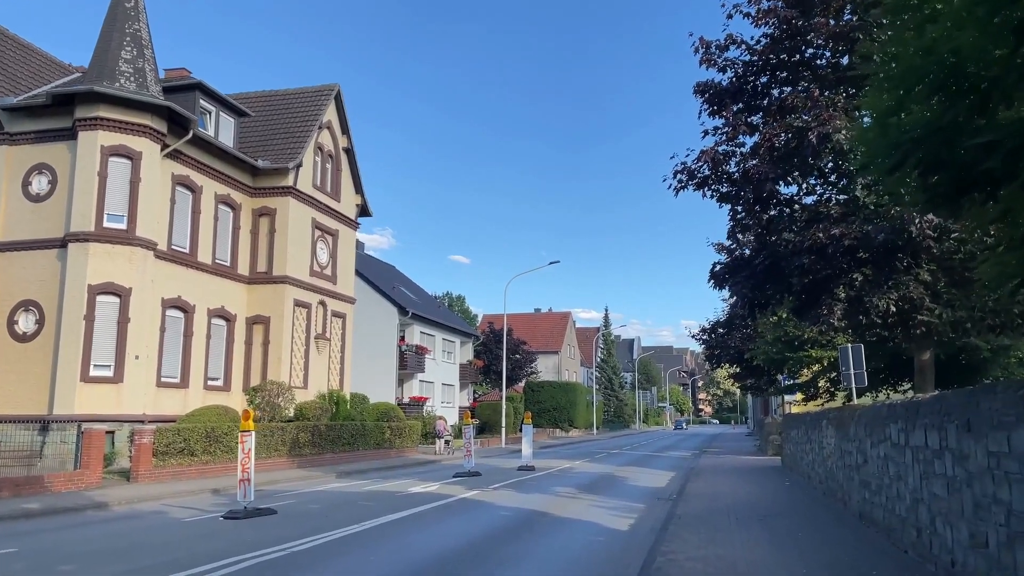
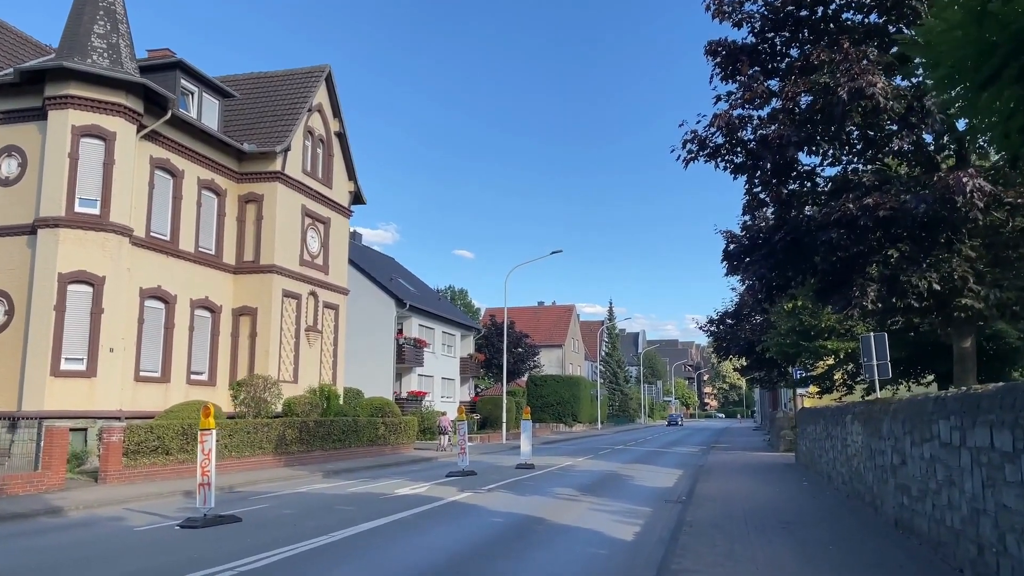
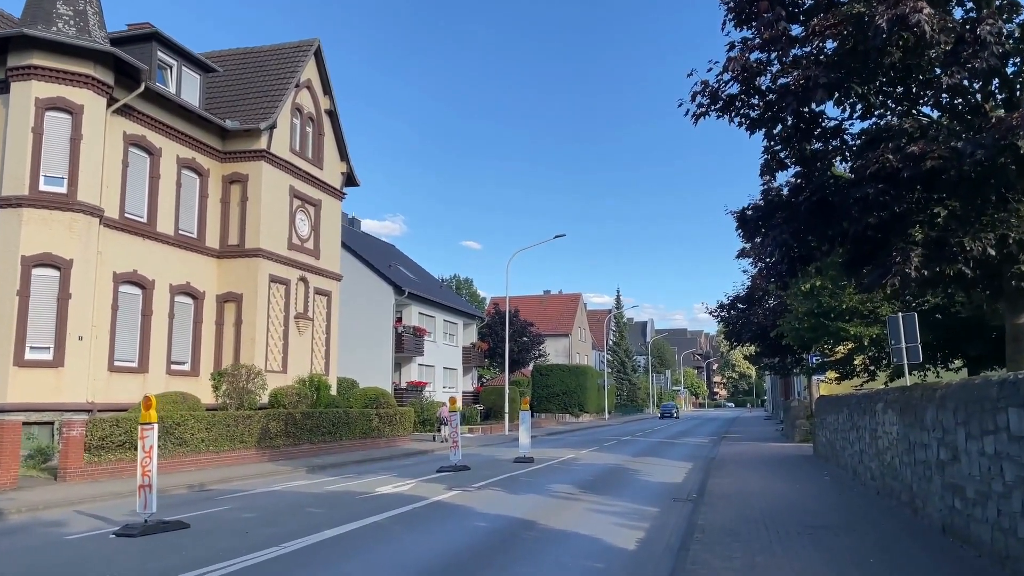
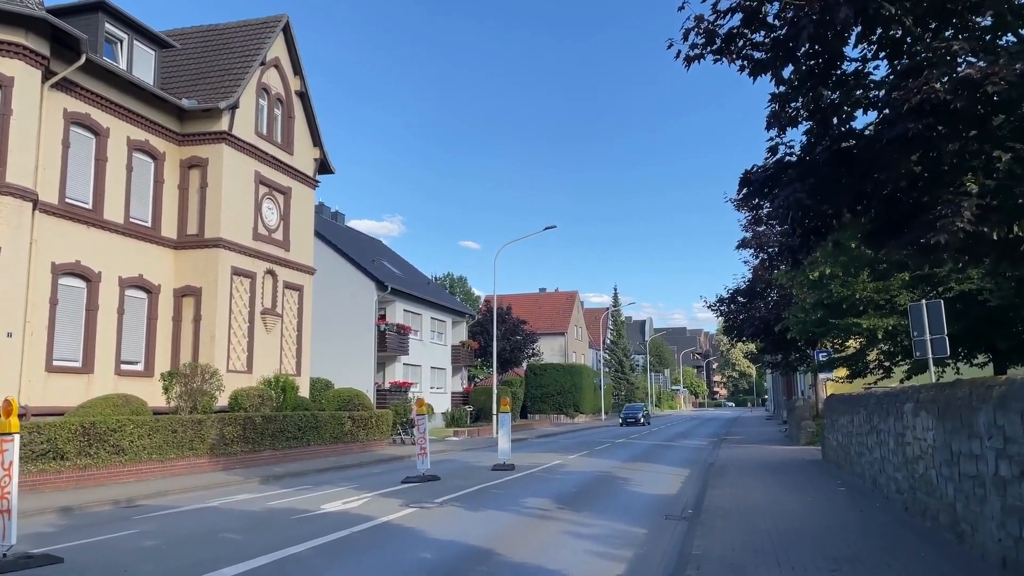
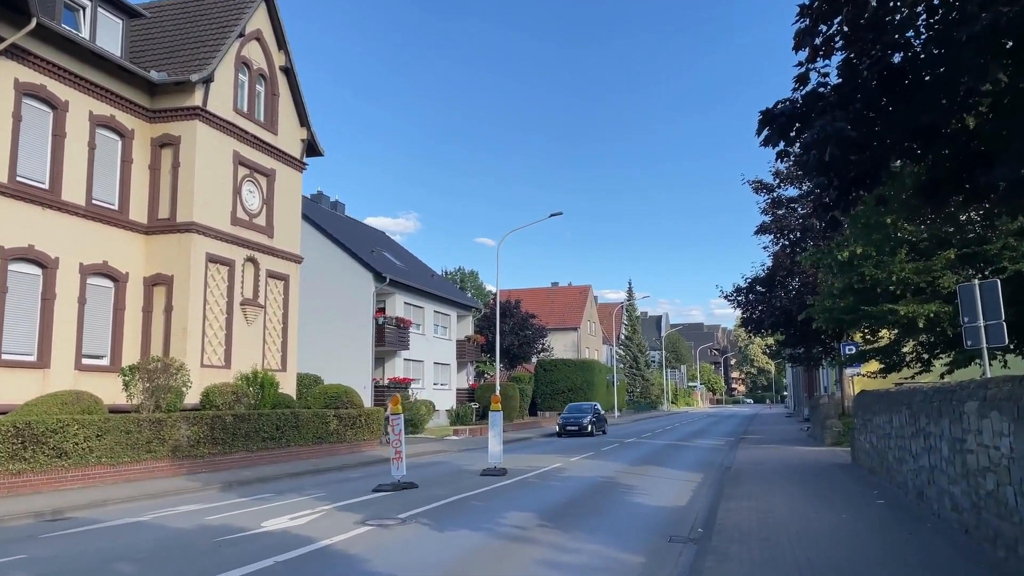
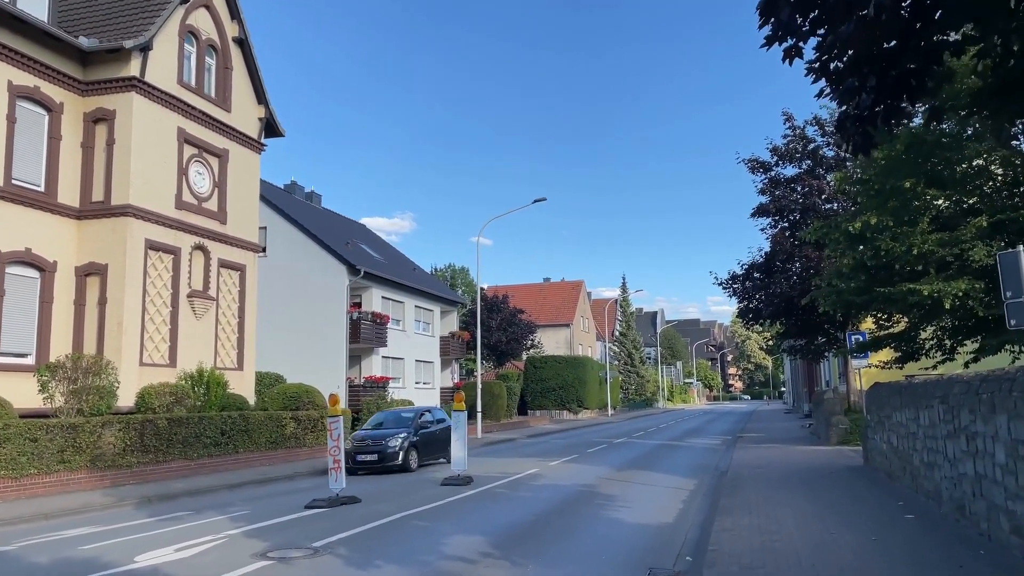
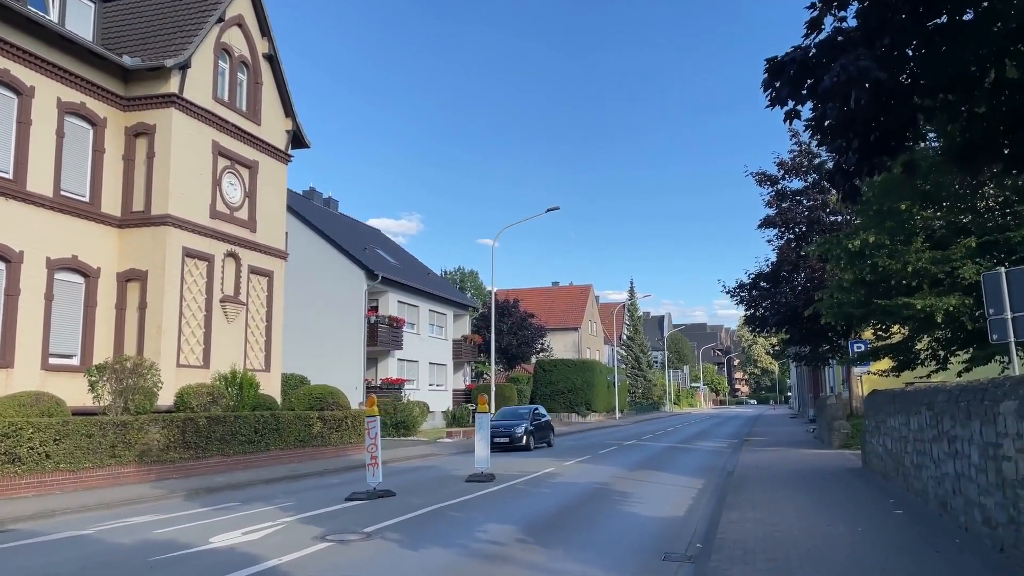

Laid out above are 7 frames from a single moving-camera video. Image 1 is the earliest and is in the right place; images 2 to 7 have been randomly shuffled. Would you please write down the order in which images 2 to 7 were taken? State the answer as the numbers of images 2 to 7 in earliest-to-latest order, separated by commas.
2, 3, 4, 5, 7, 6
